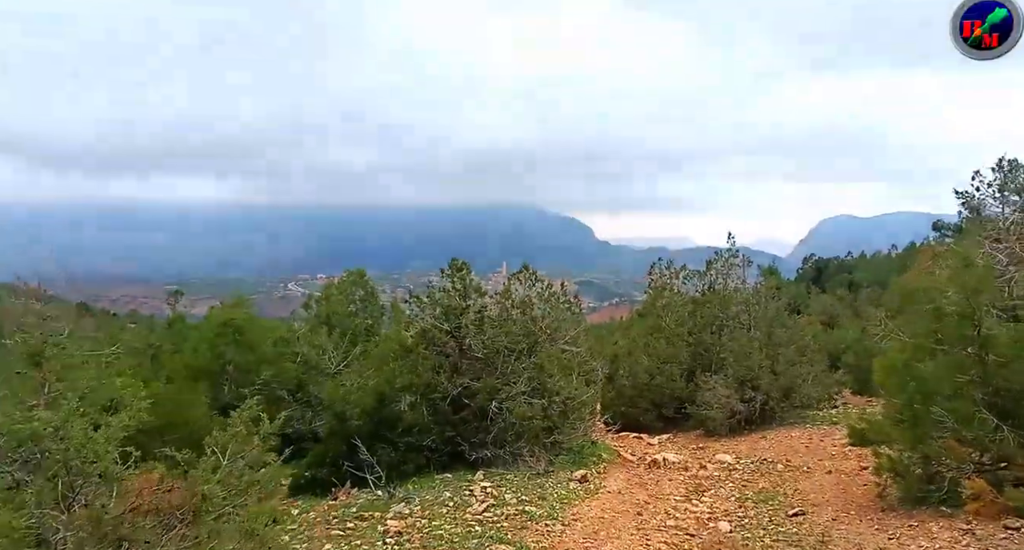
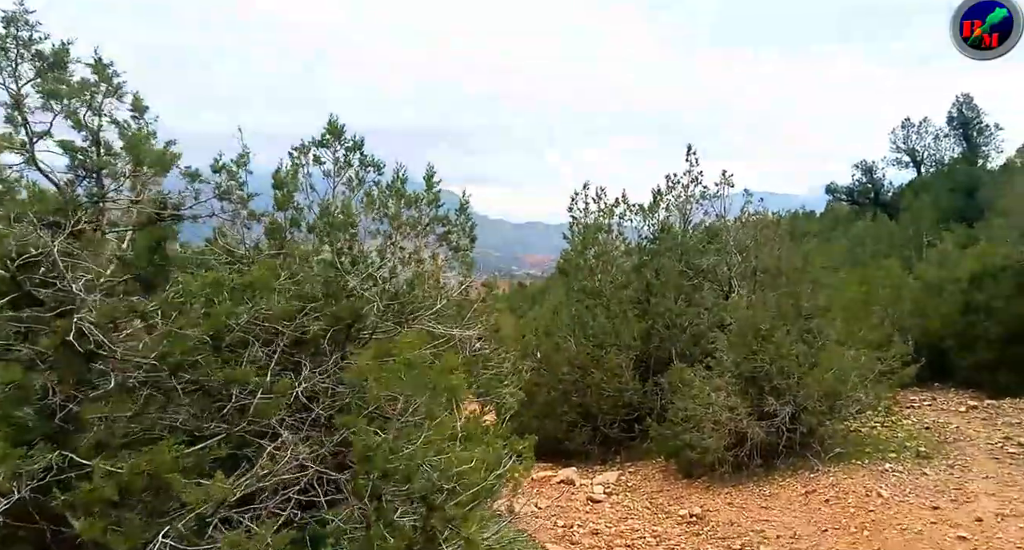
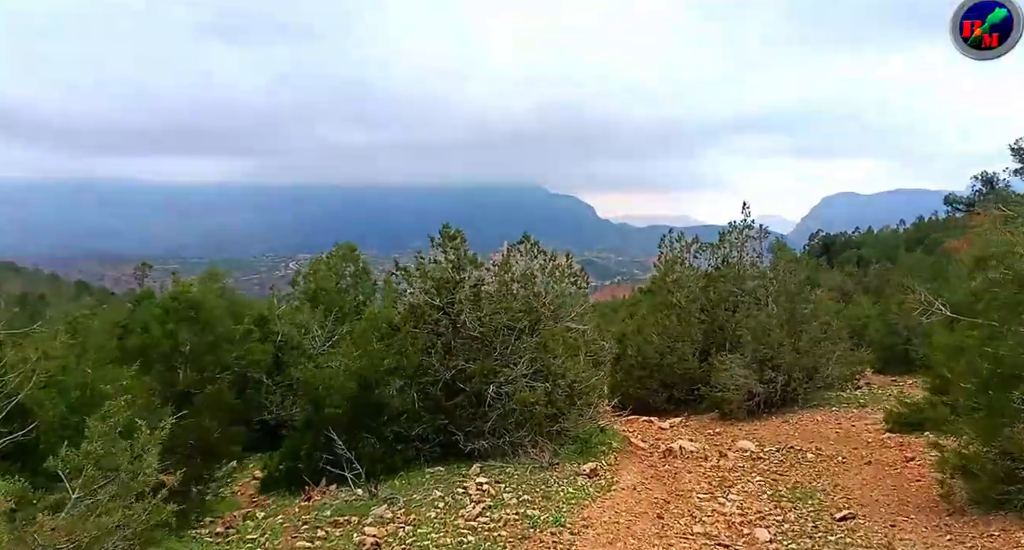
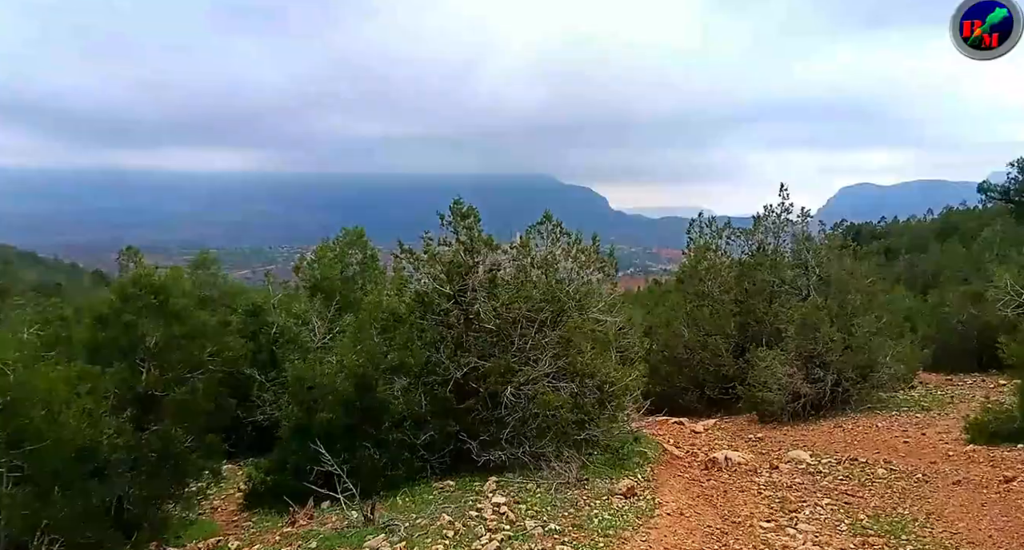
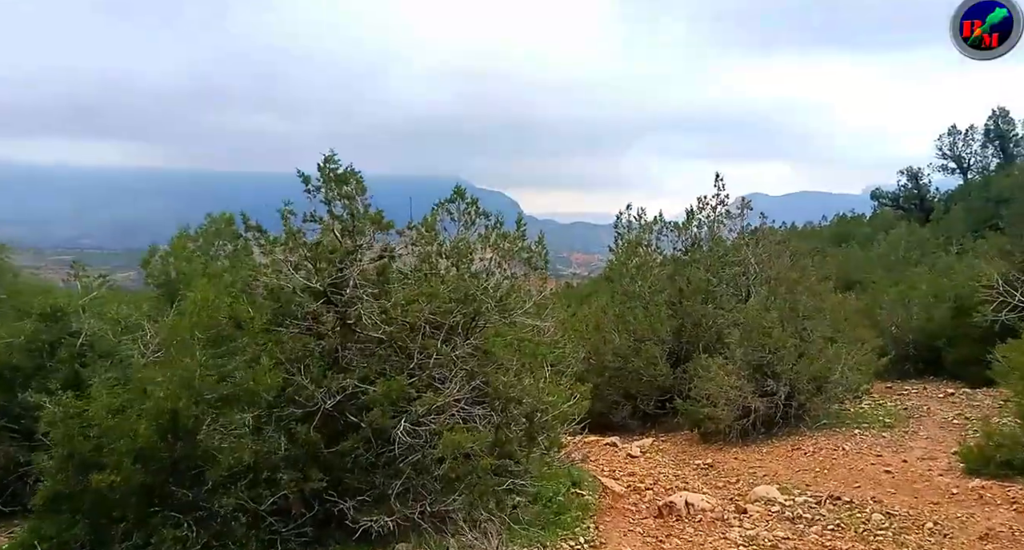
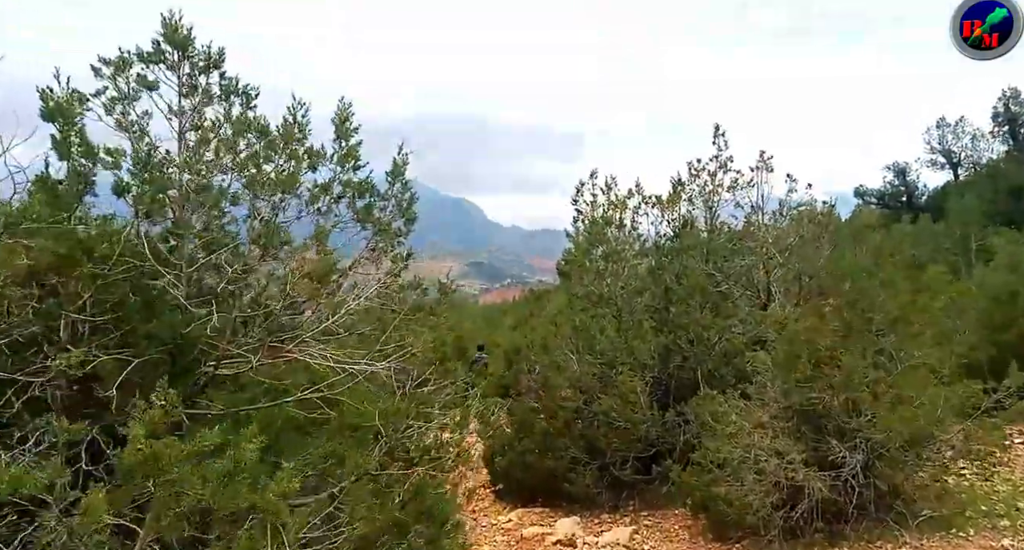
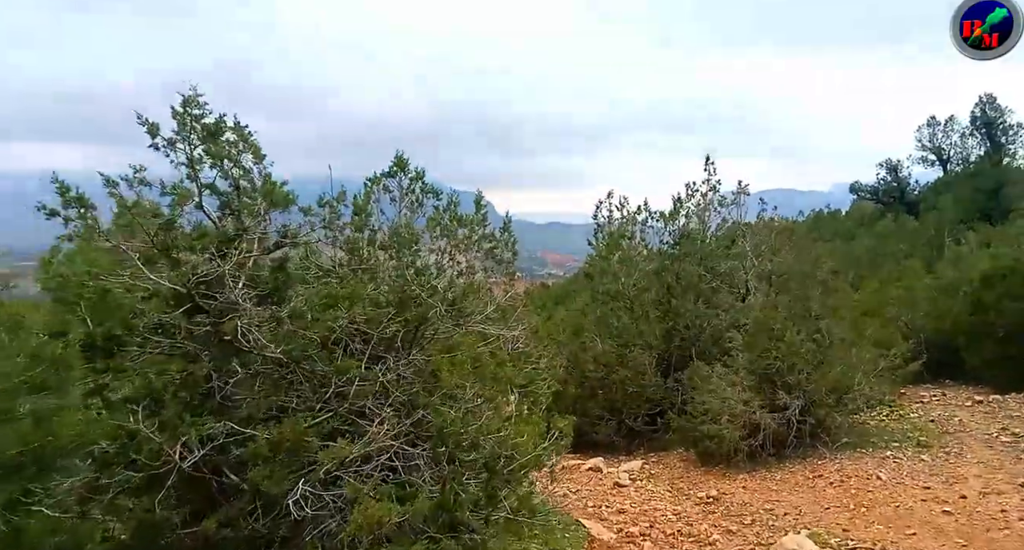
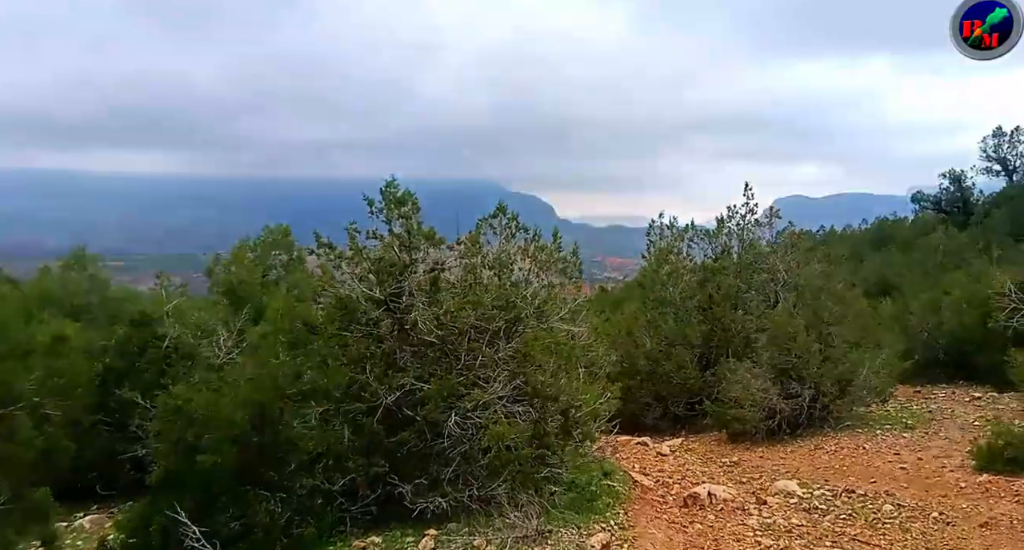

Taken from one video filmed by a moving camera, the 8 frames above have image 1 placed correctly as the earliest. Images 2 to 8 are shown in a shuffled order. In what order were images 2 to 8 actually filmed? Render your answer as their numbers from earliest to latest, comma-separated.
3, 4, 8, 5, 7, 2, 6
